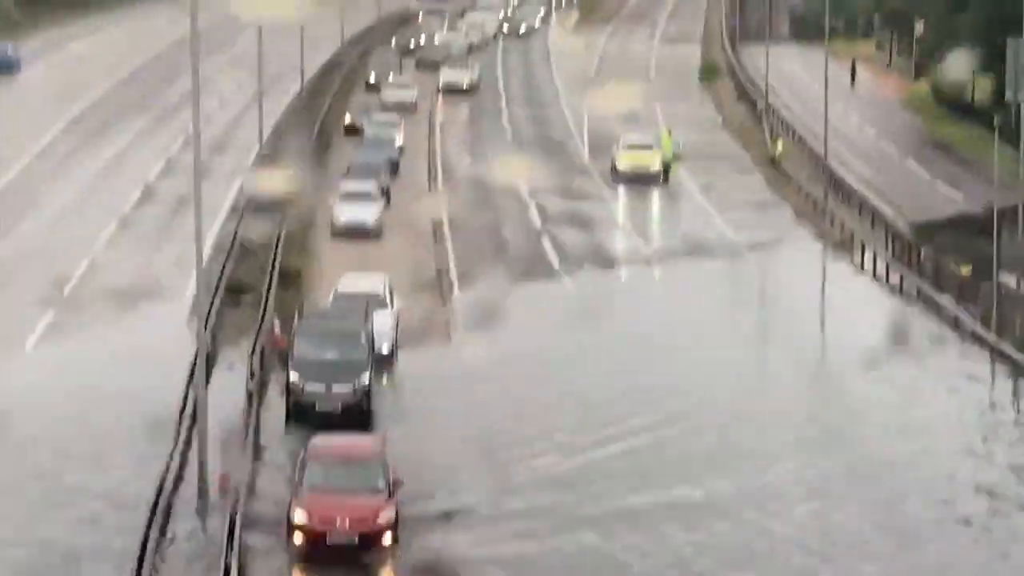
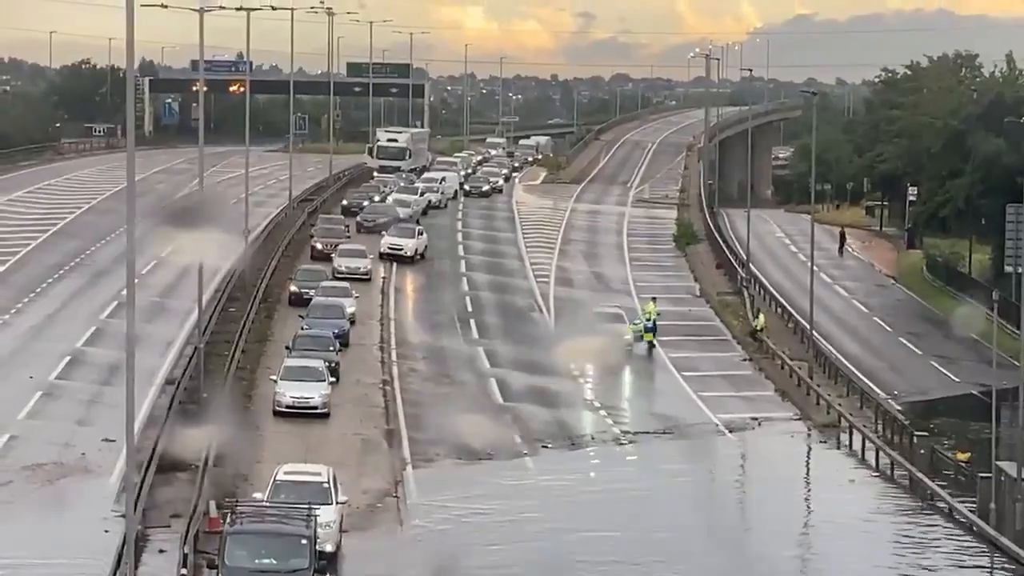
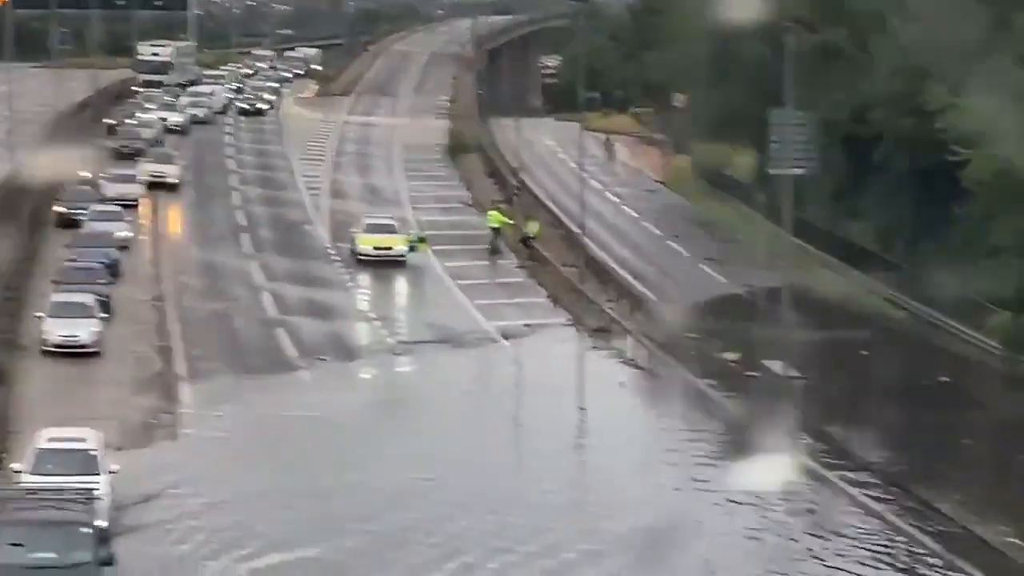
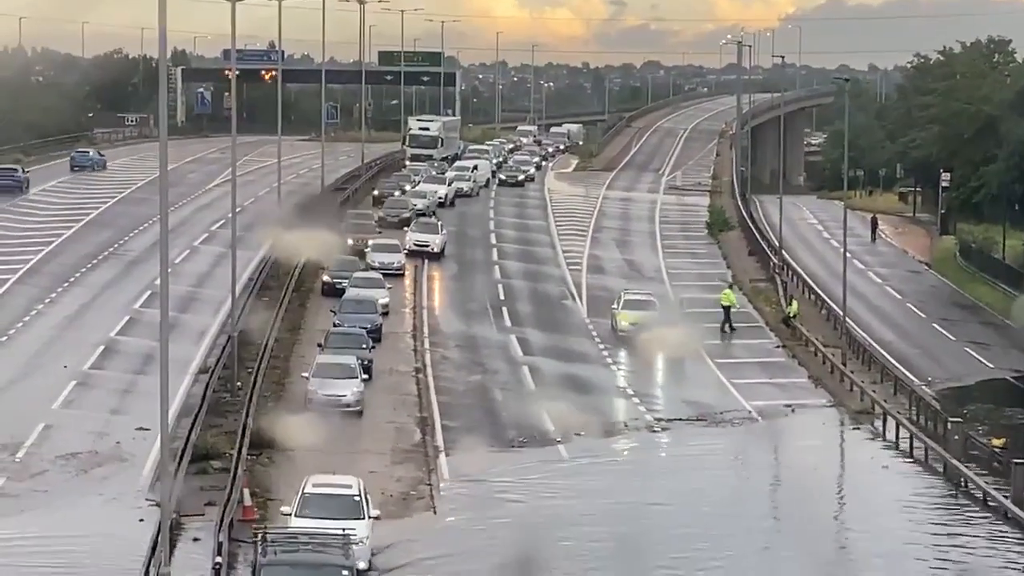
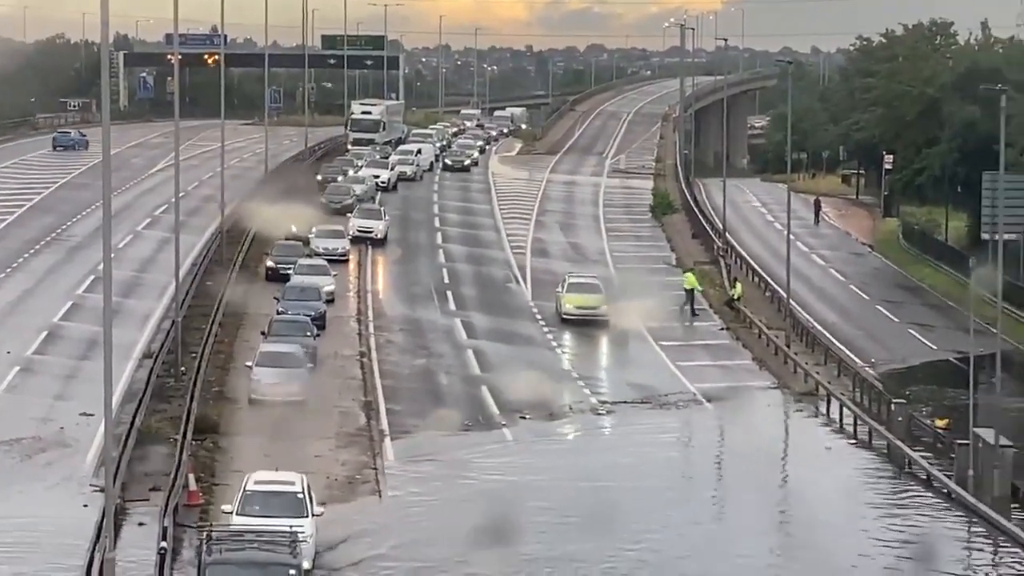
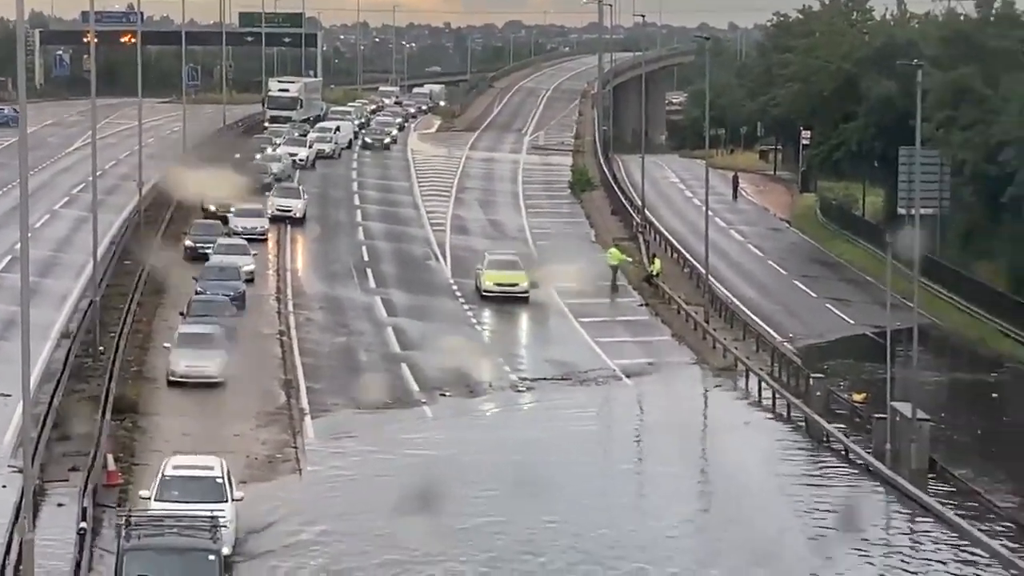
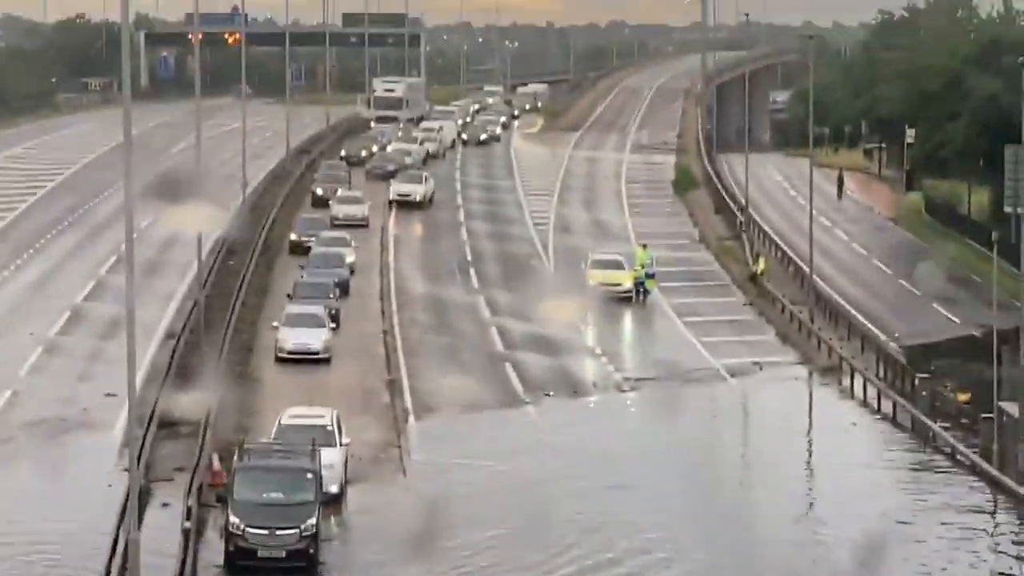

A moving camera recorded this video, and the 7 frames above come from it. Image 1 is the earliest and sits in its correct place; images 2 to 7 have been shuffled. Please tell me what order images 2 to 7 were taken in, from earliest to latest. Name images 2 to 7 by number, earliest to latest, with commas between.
7, 2, 4, 5, 6, 3
